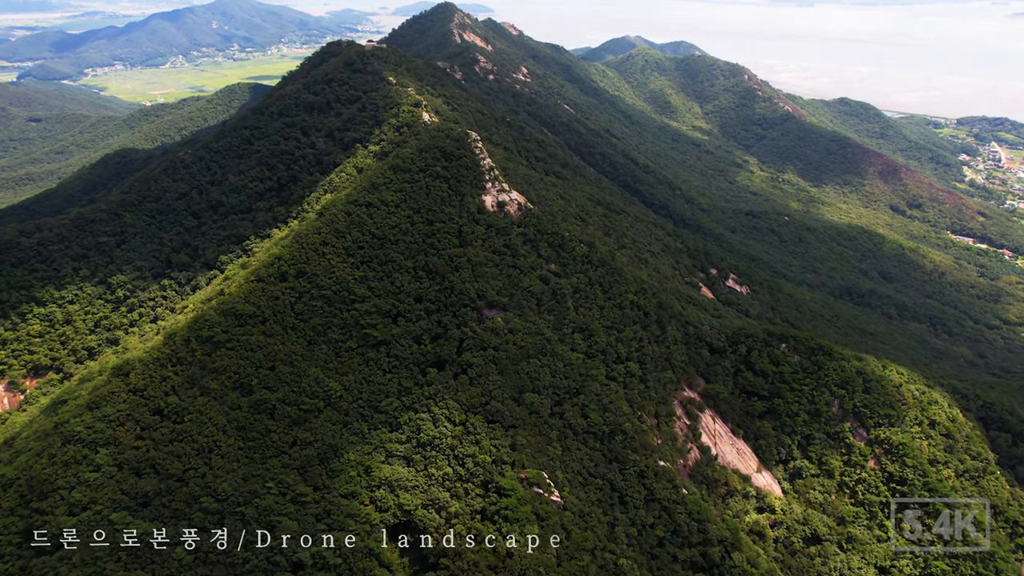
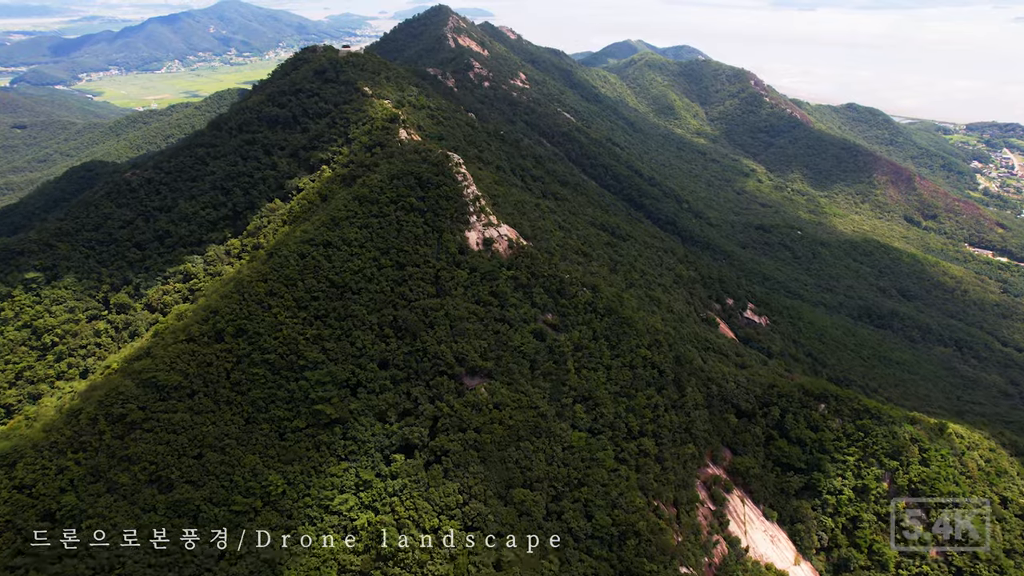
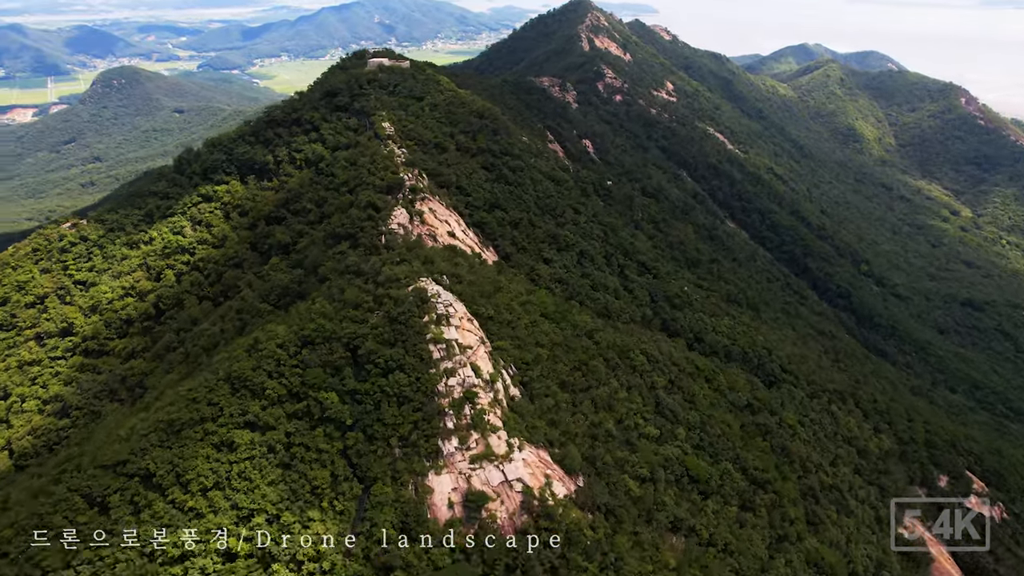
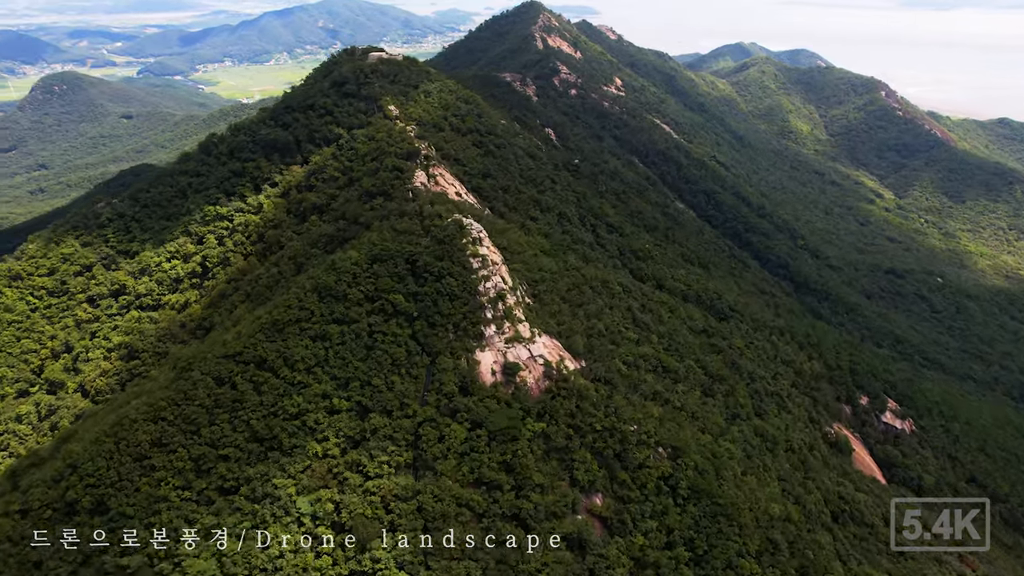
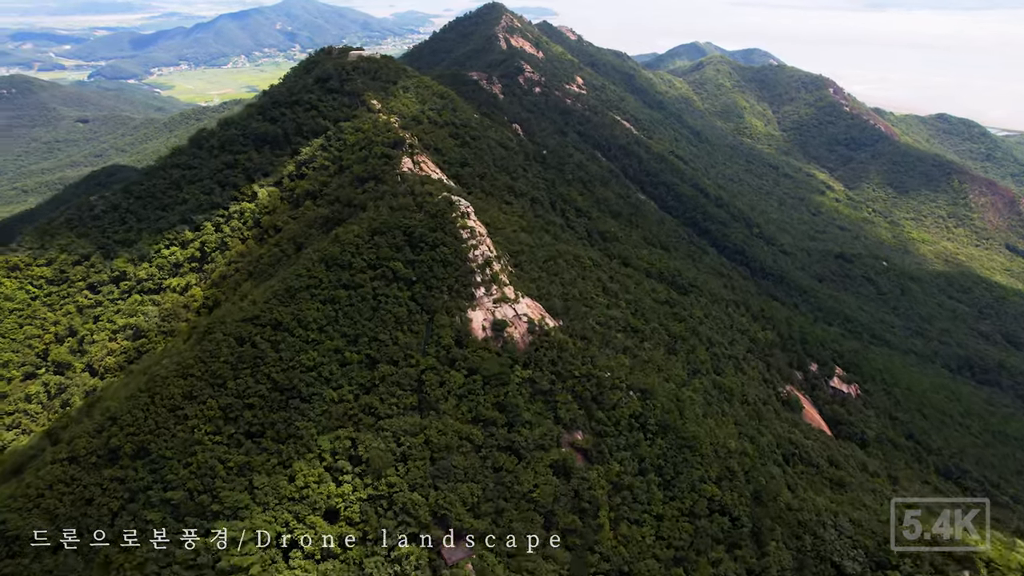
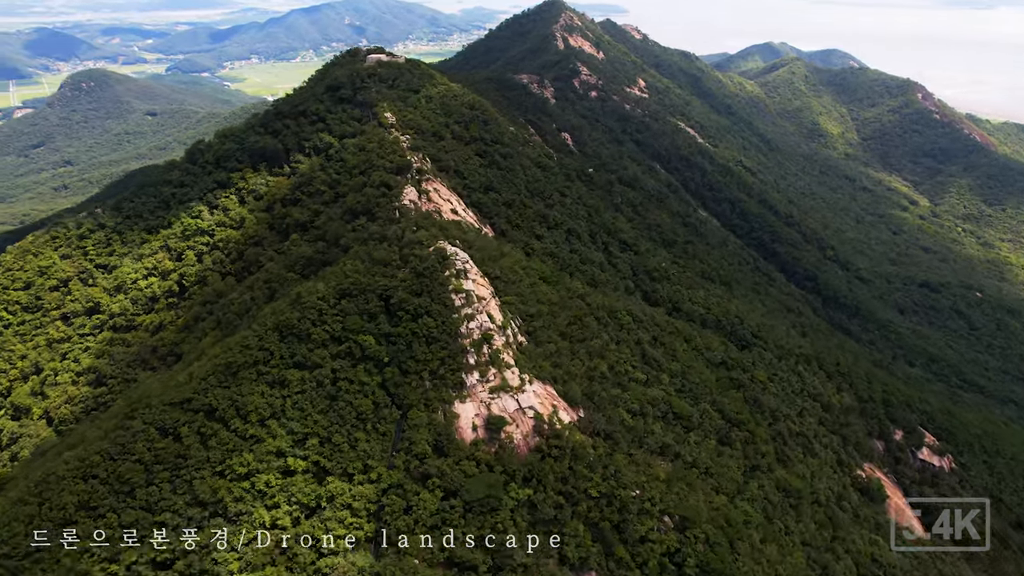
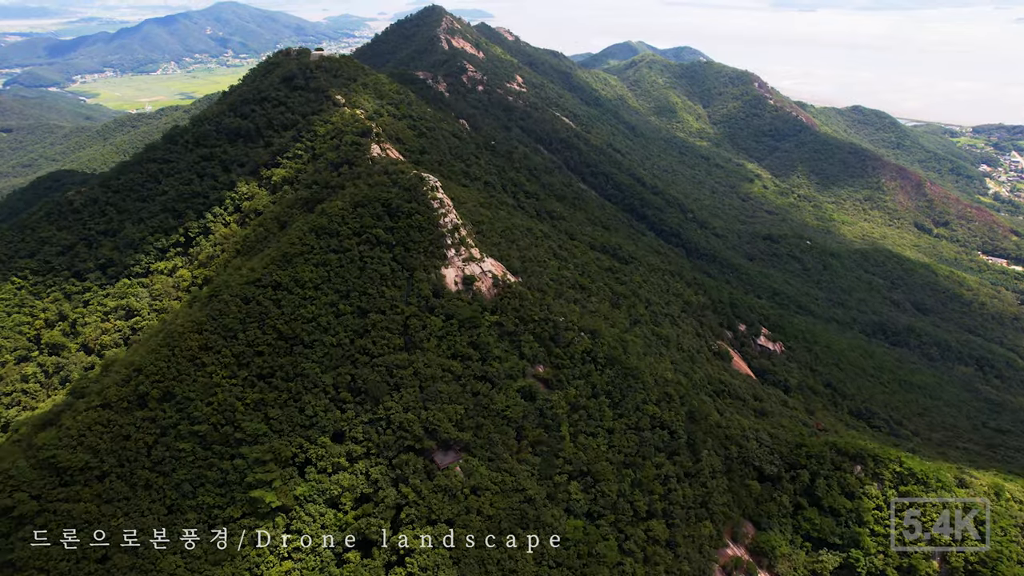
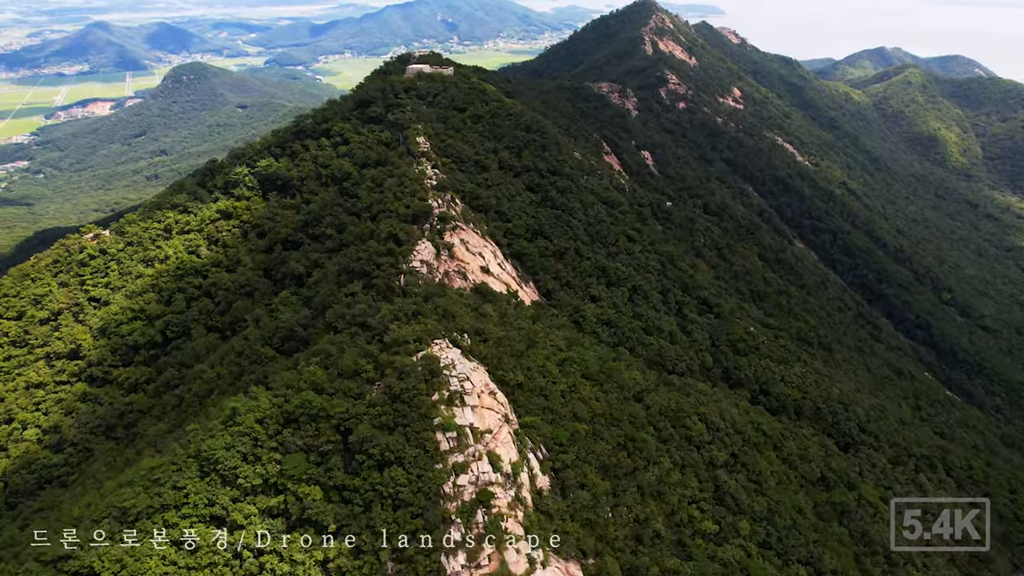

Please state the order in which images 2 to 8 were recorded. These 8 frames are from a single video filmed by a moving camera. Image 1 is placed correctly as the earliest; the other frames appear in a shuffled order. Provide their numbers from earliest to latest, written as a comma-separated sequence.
2, 7, 5, 4, 6, 3, 8
